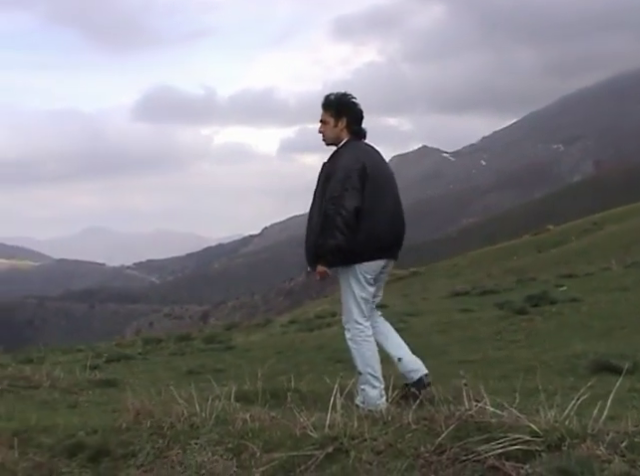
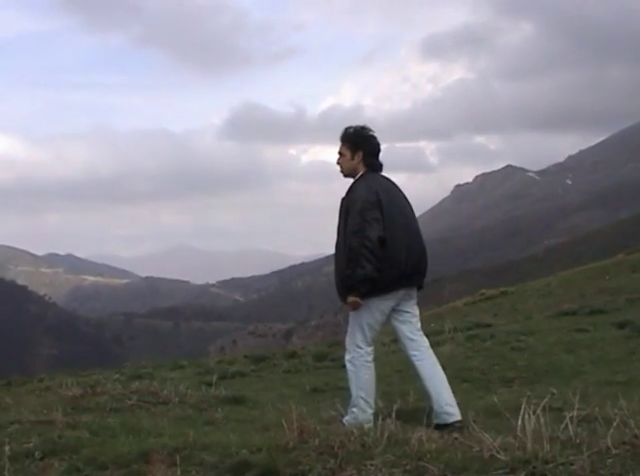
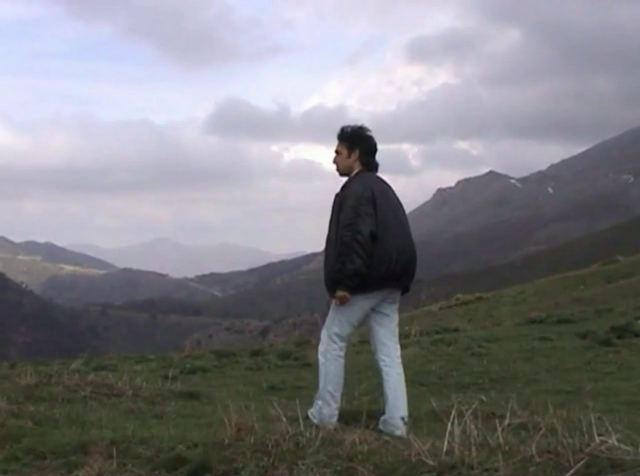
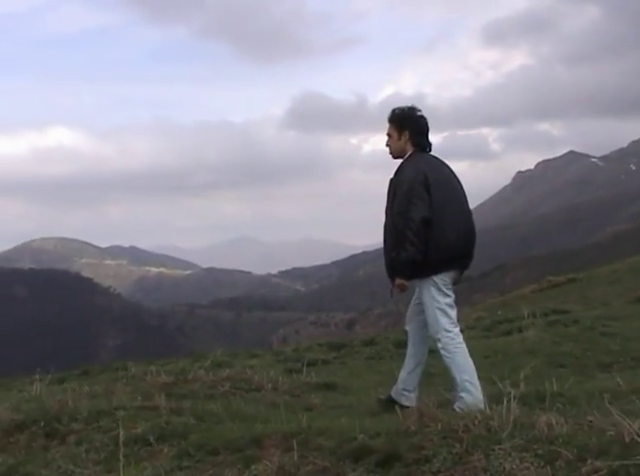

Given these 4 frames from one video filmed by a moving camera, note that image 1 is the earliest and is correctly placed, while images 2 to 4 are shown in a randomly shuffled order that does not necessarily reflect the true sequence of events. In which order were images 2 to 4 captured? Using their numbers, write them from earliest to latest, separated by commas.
3, 2, 4
